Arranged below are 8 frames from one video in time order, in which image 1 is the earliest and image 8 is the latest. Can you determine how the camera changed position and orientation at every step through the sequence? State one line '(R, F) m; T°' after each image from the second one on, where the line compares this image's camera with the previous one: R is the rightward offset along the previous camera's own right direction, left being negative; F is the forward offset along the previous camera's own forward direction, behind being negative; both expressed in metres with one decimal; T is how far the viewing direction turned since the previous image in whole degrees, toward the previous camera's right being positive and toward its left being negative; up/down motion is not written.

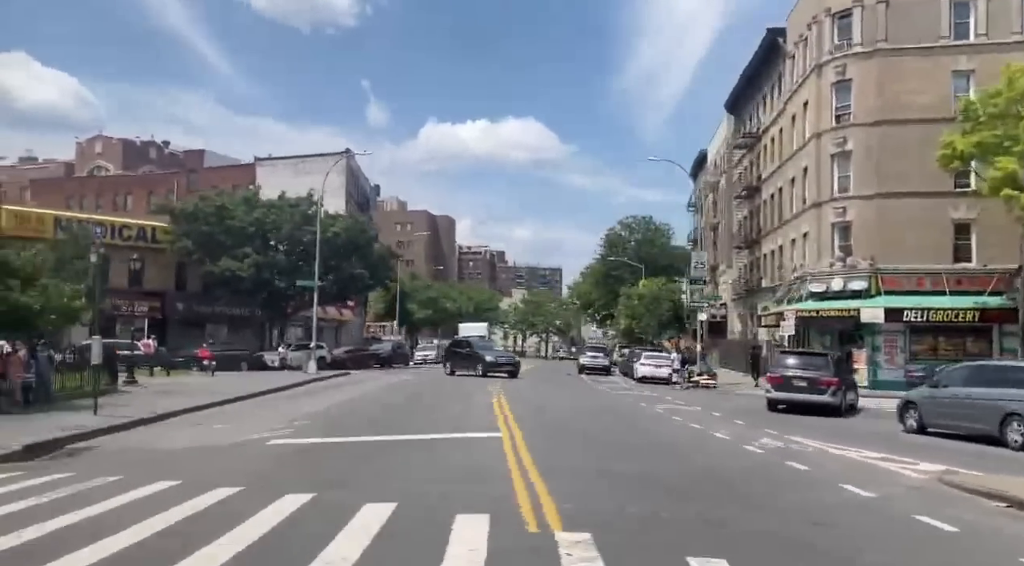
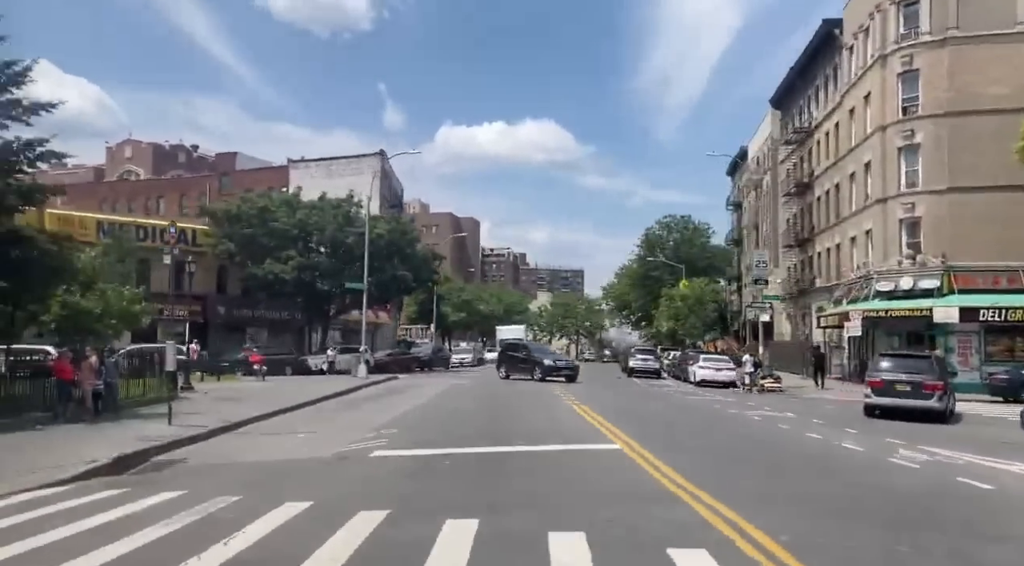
(-1.7, +1.0) m; -1°
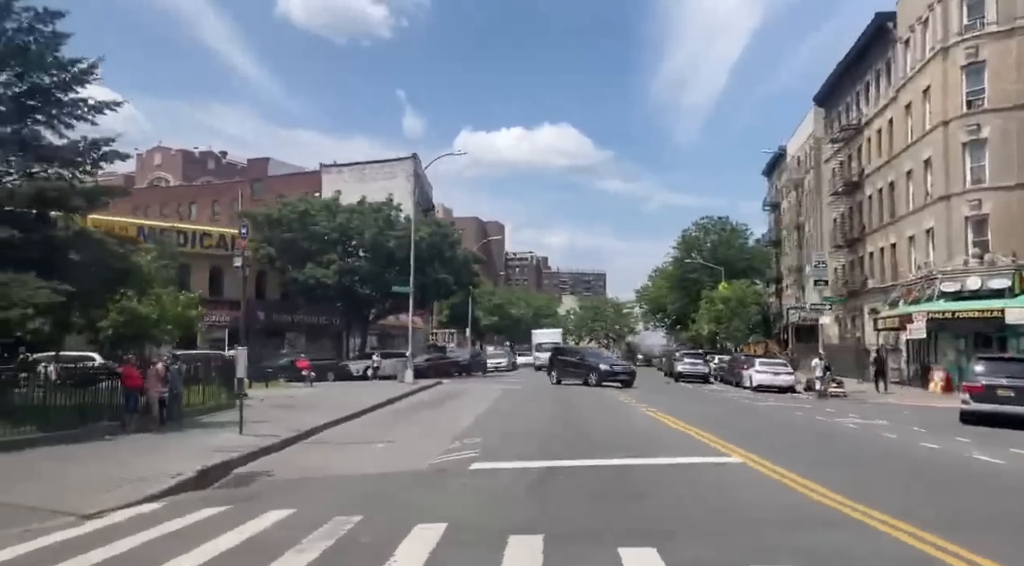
(-1.5, +0.8) m; -1°
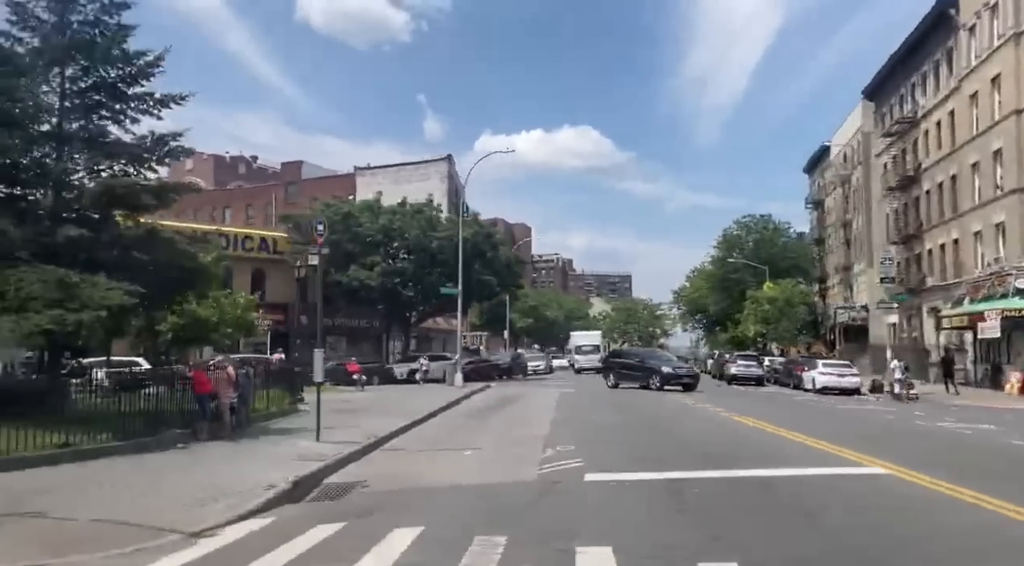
(-1.4, +0.9) m; -2°
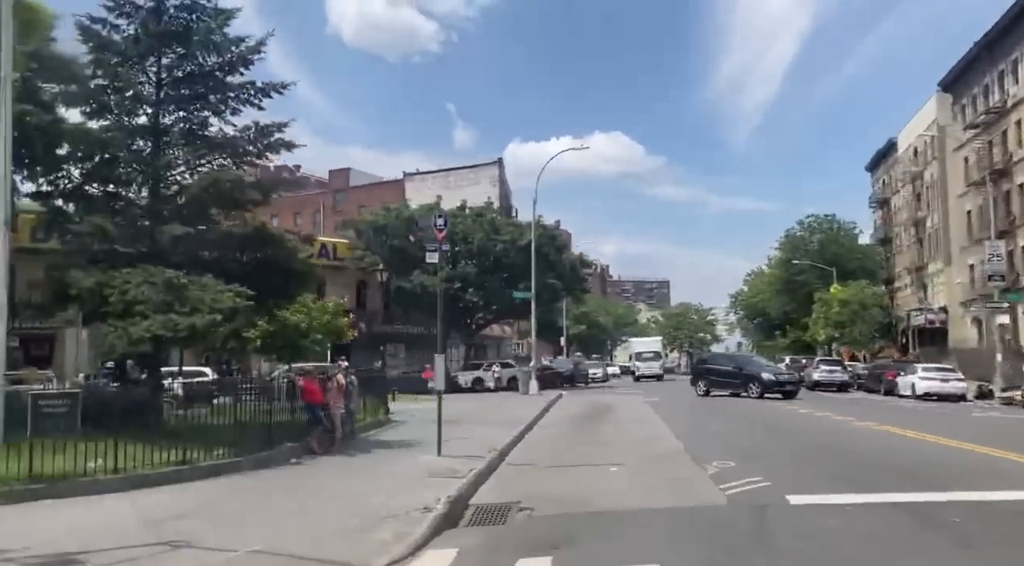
(-2.1, +1.4) m; -2°
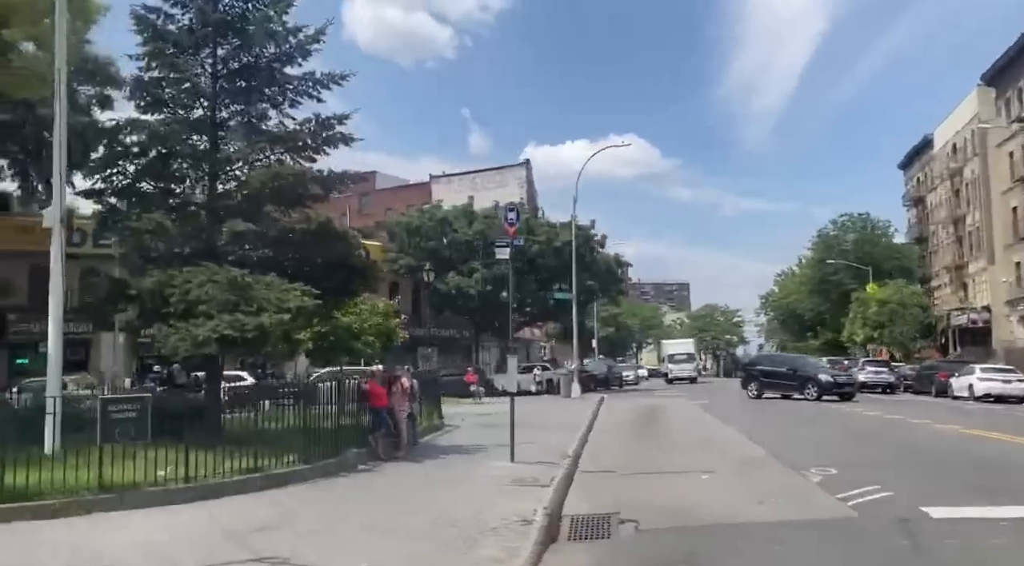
(-1.1, +0.7) m; -1°
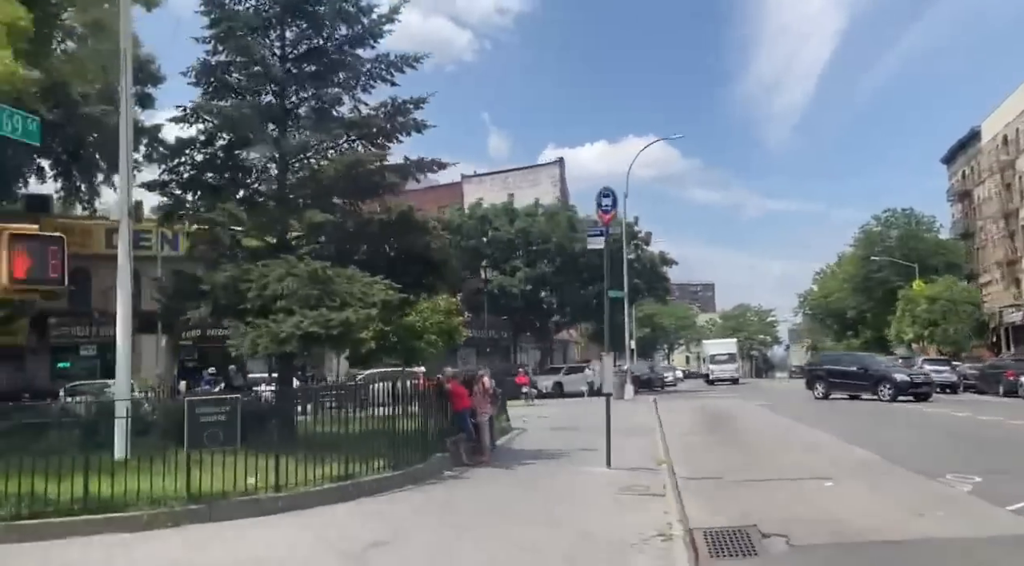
(-1.3, +0.9) m; -1°
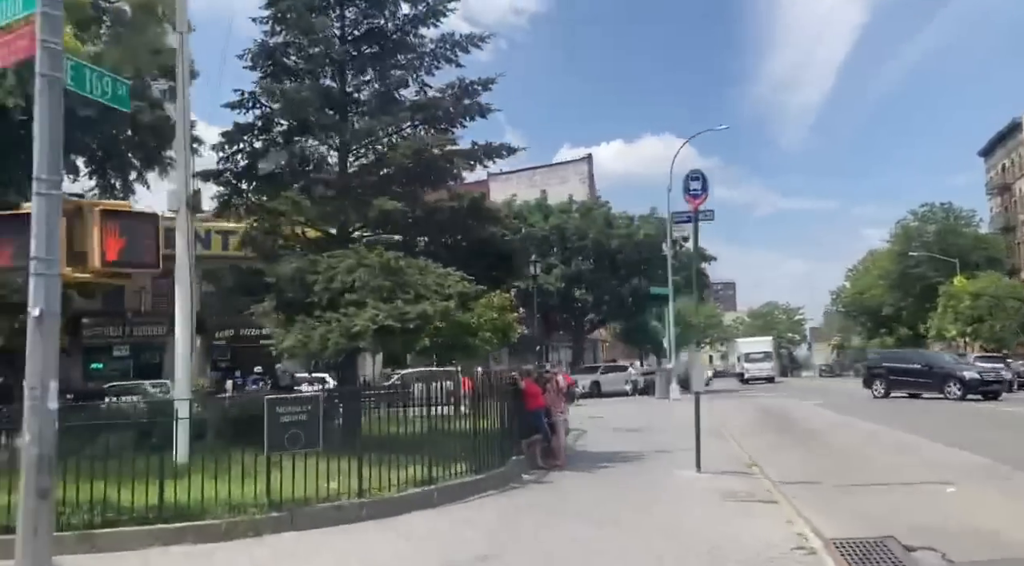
(-1.0, +0.8) m; -1°
